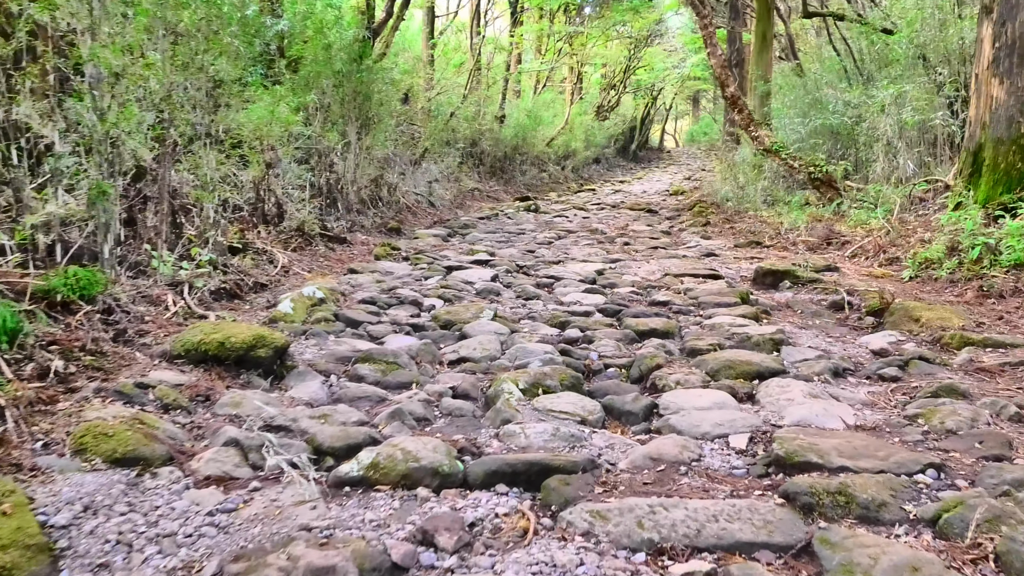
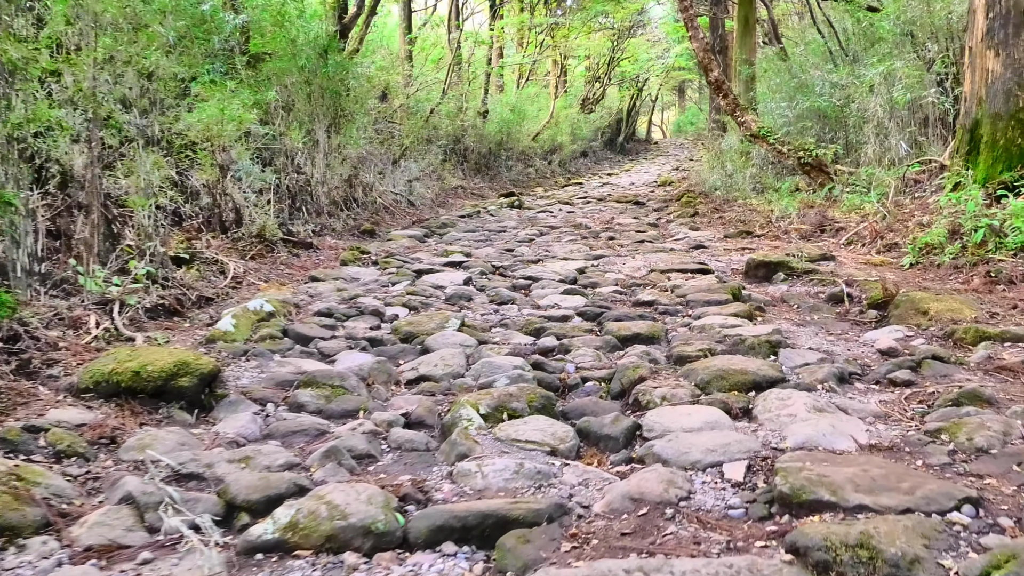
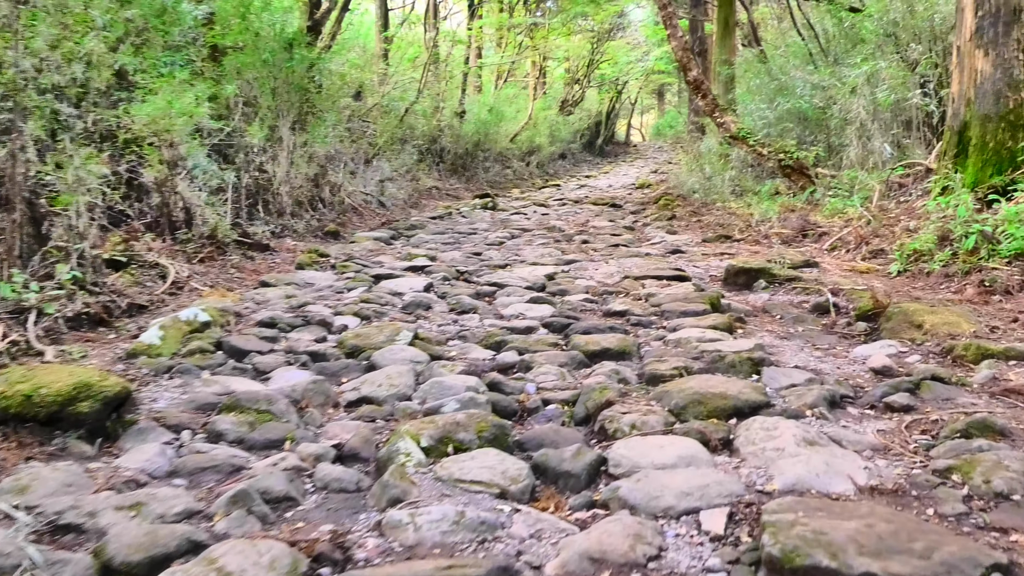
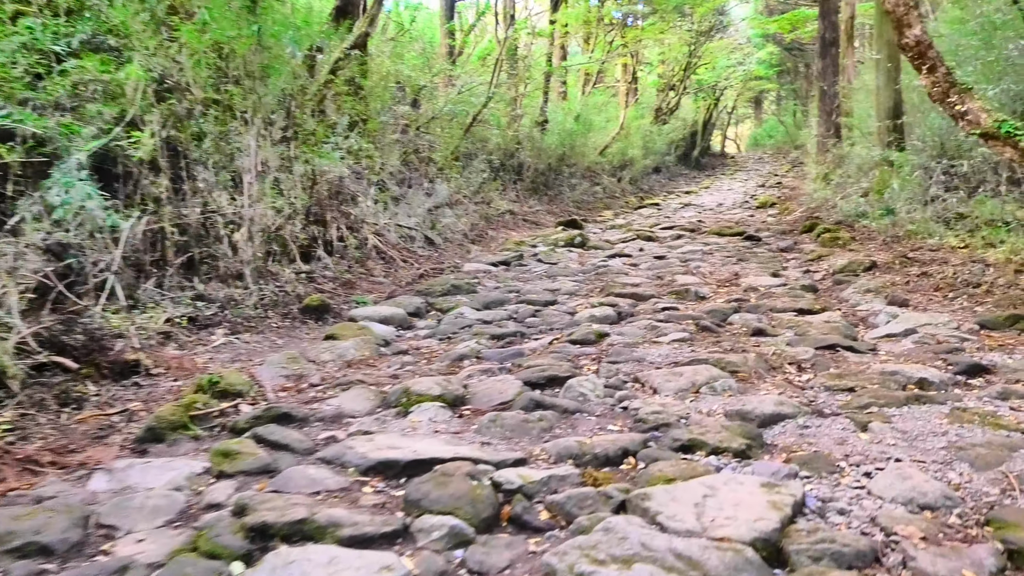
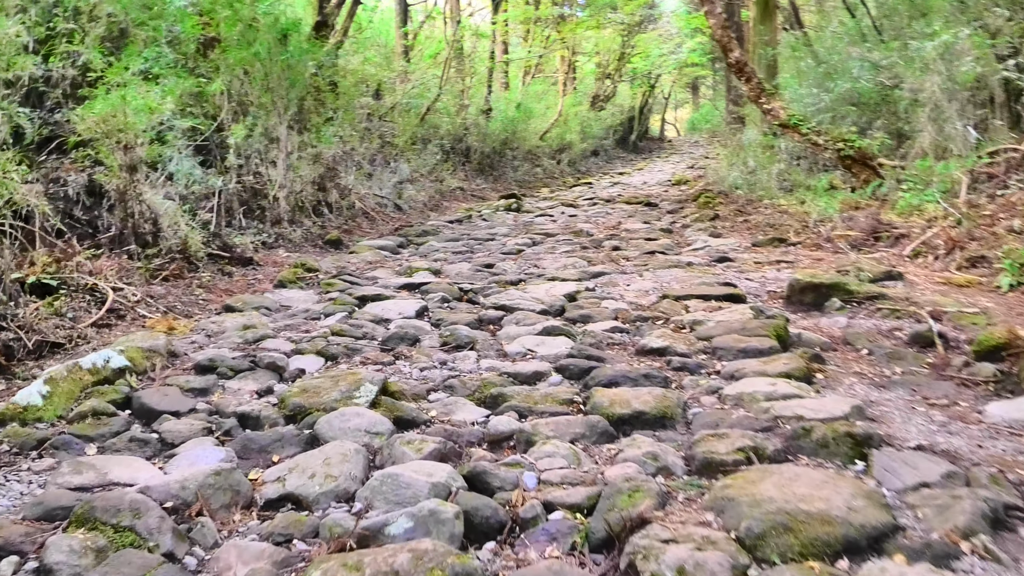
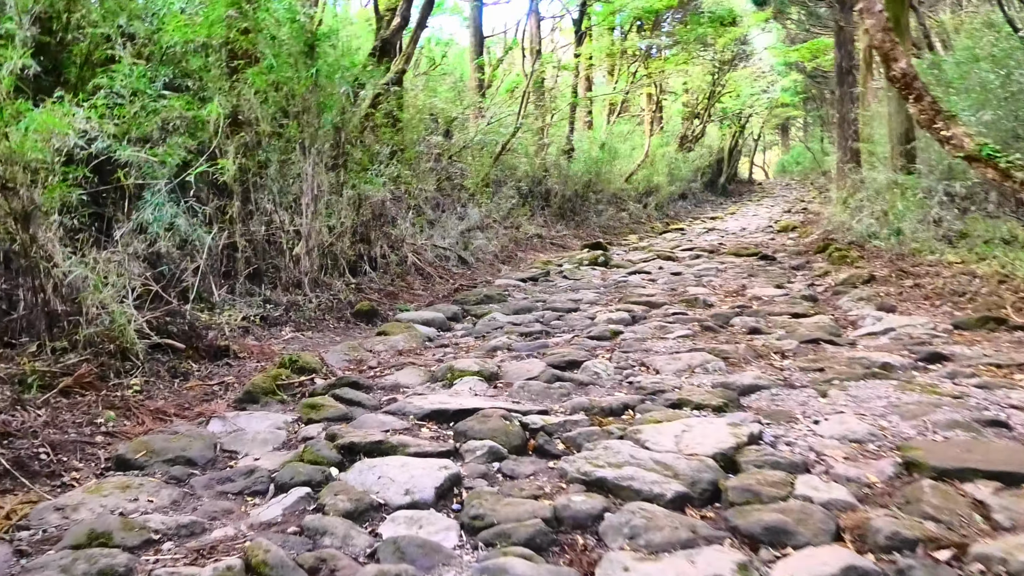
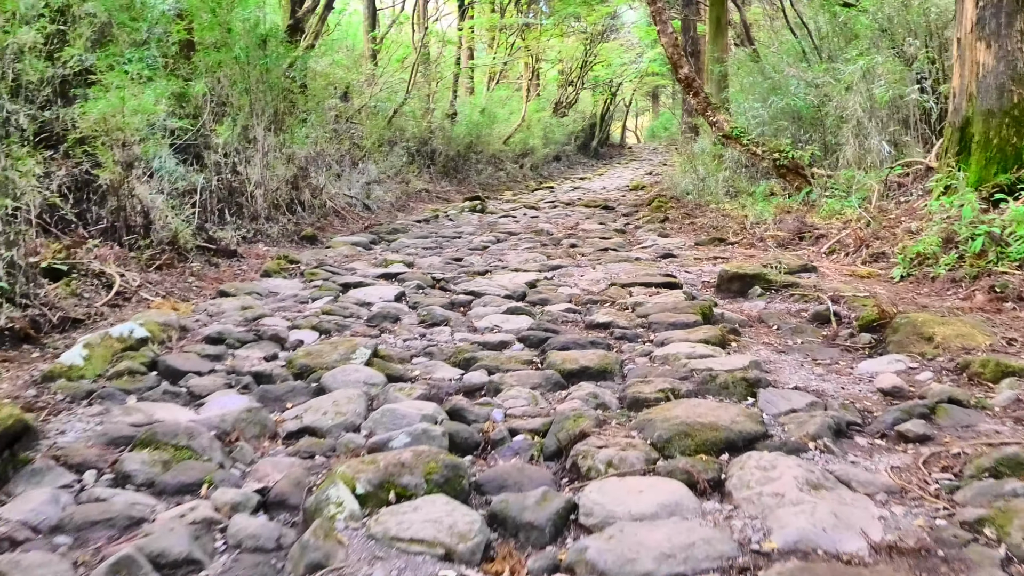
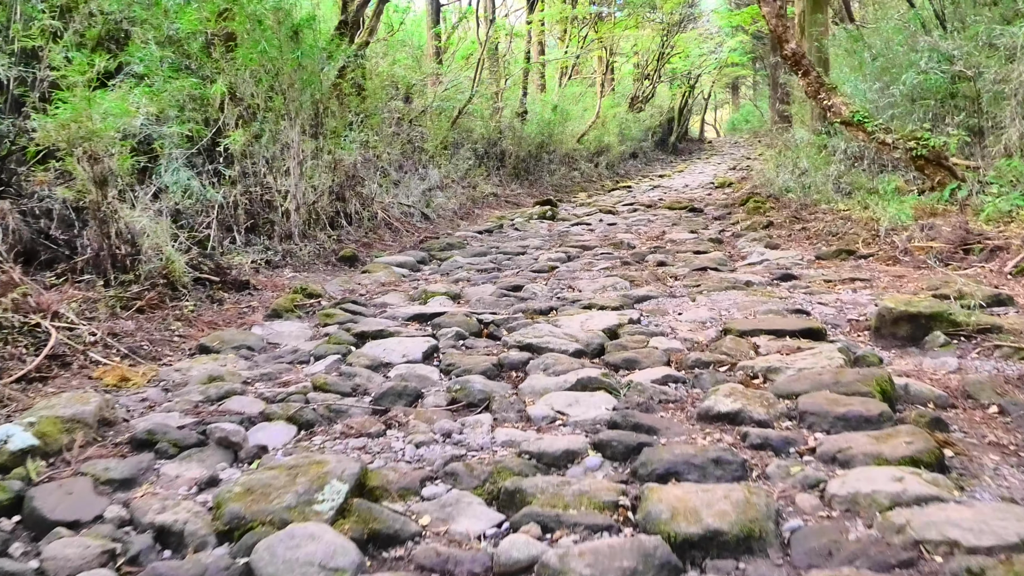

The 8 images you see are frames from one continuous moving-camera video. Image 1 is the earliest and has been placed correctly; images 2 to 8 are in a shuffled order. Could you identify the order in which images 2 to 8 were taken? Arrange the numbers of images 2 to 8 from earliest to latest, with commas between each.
2, 3, 7, 5, 8, 6, 4
